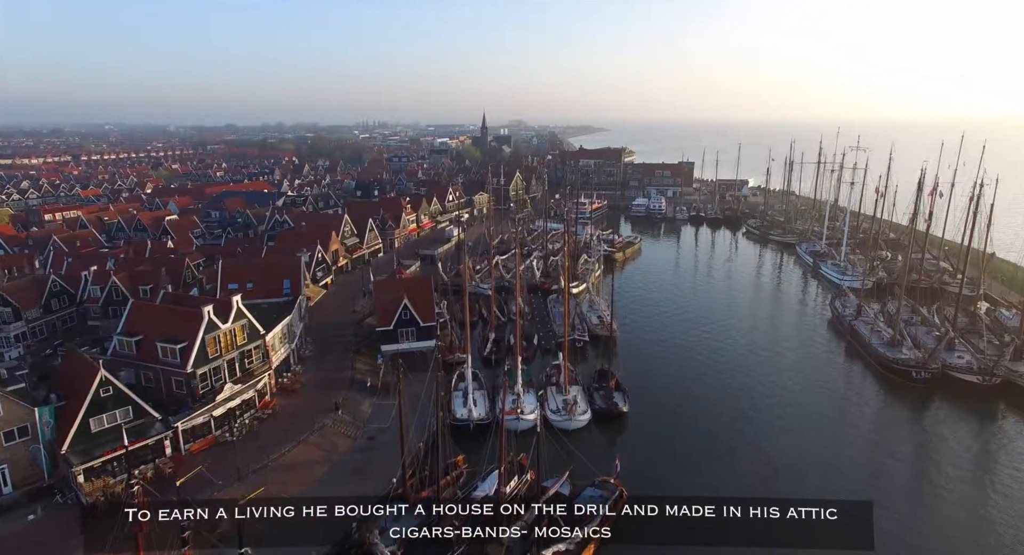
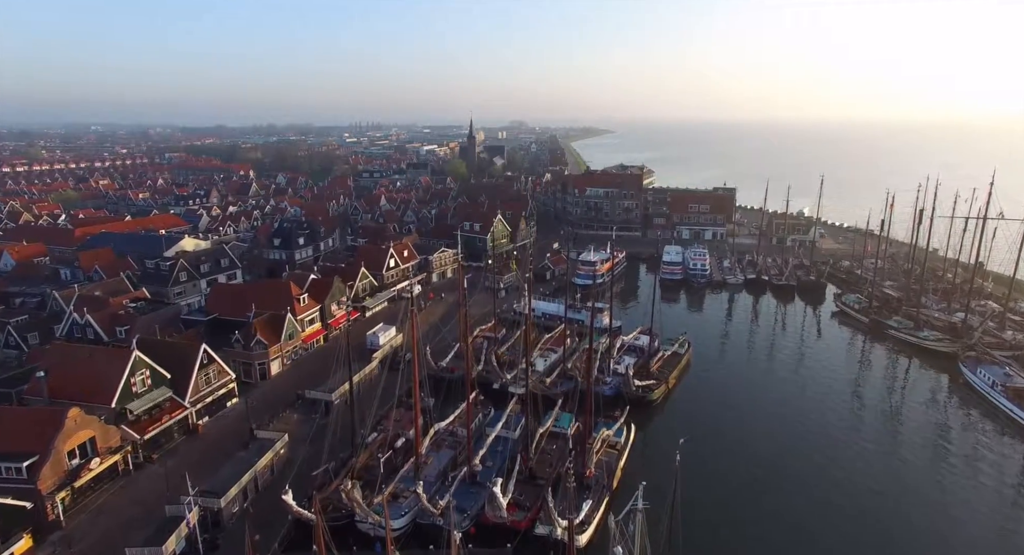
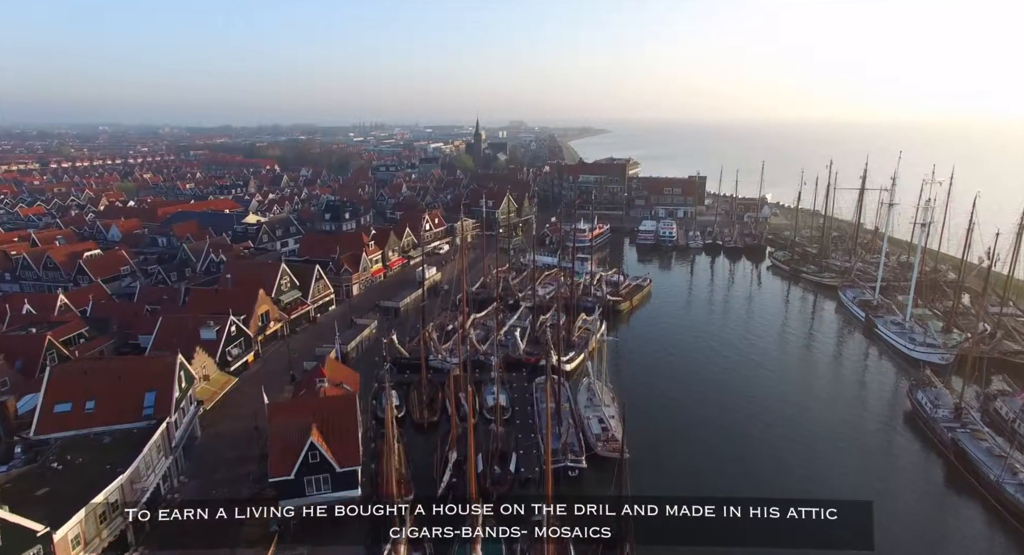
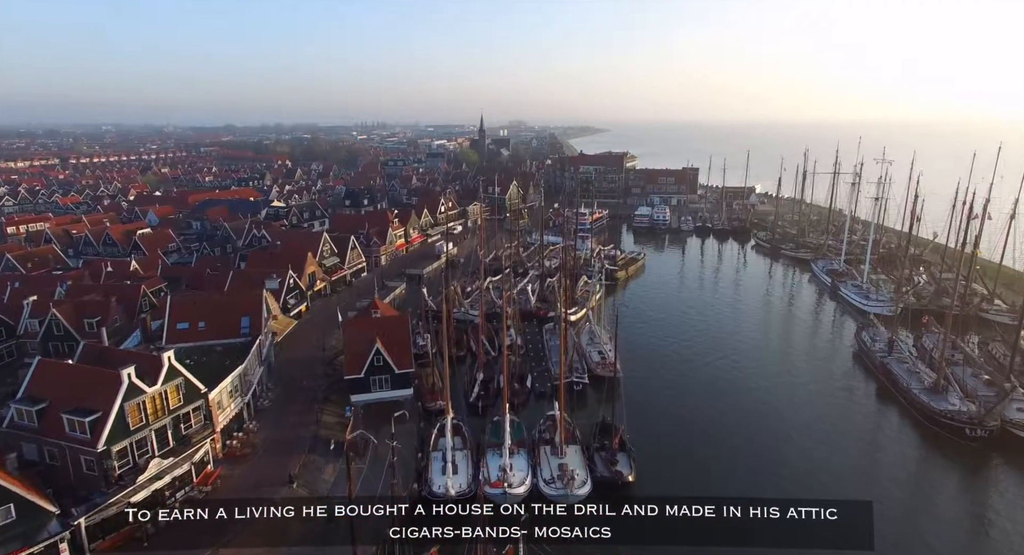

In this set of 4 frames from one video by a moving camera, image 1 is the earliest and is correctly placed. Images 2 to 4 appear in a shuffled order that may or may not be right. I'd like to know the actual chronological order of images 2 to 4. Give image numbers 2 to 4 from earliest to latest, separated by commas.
4, 3, 2
